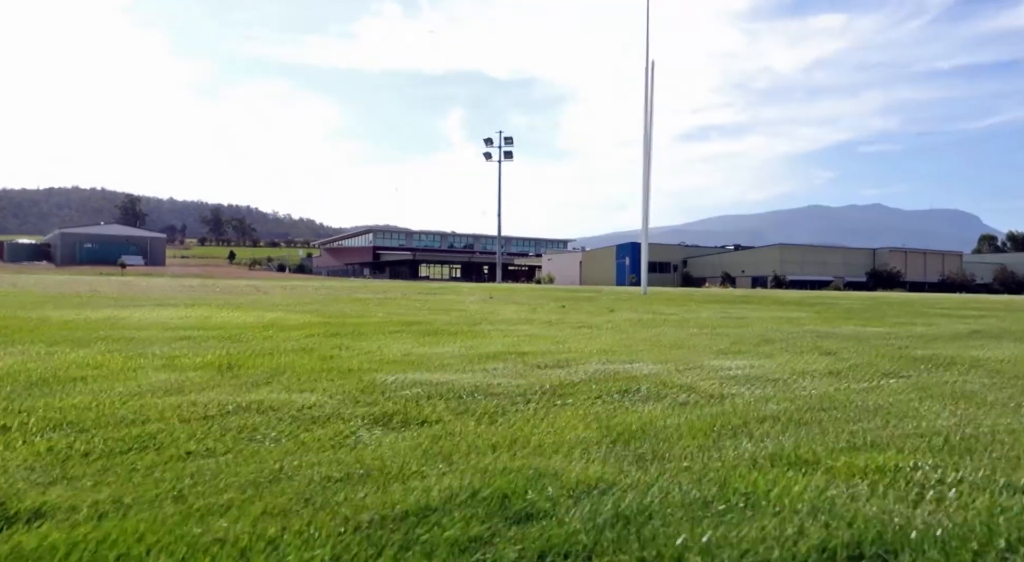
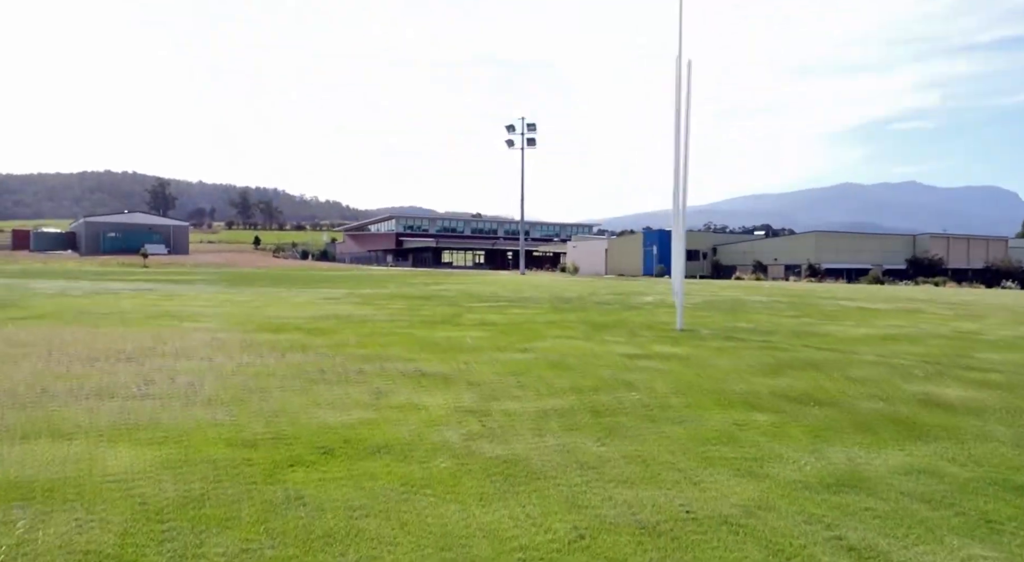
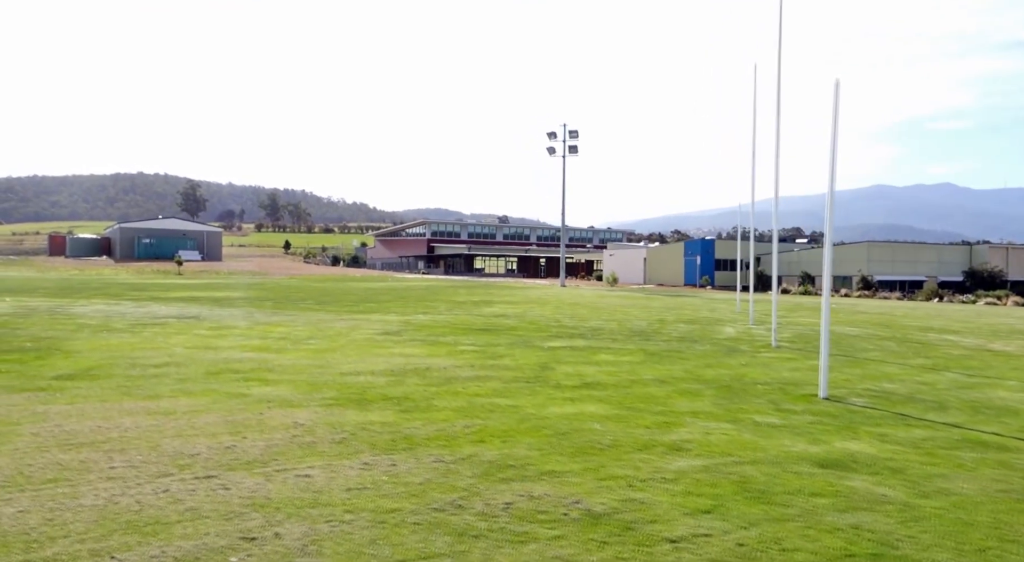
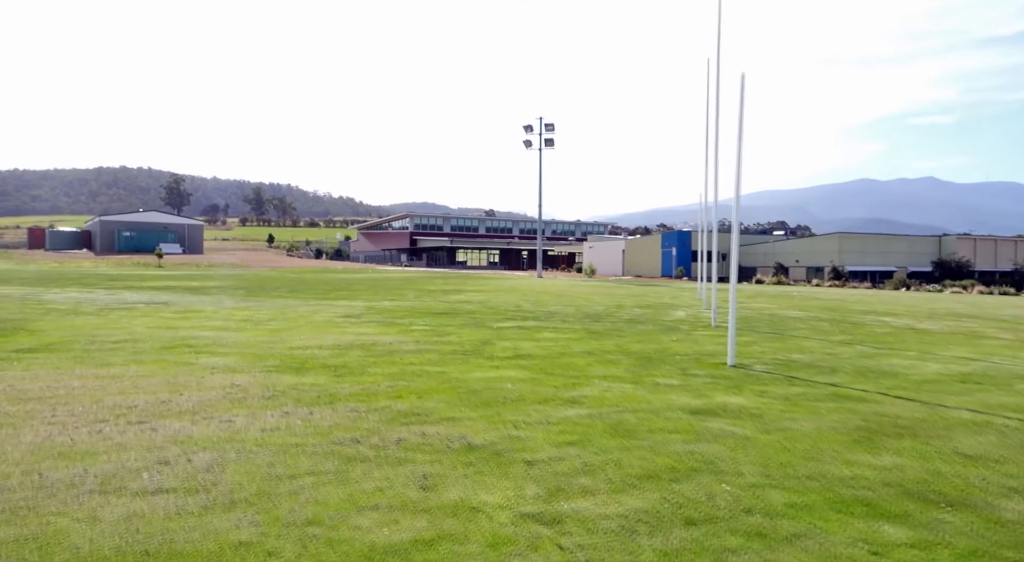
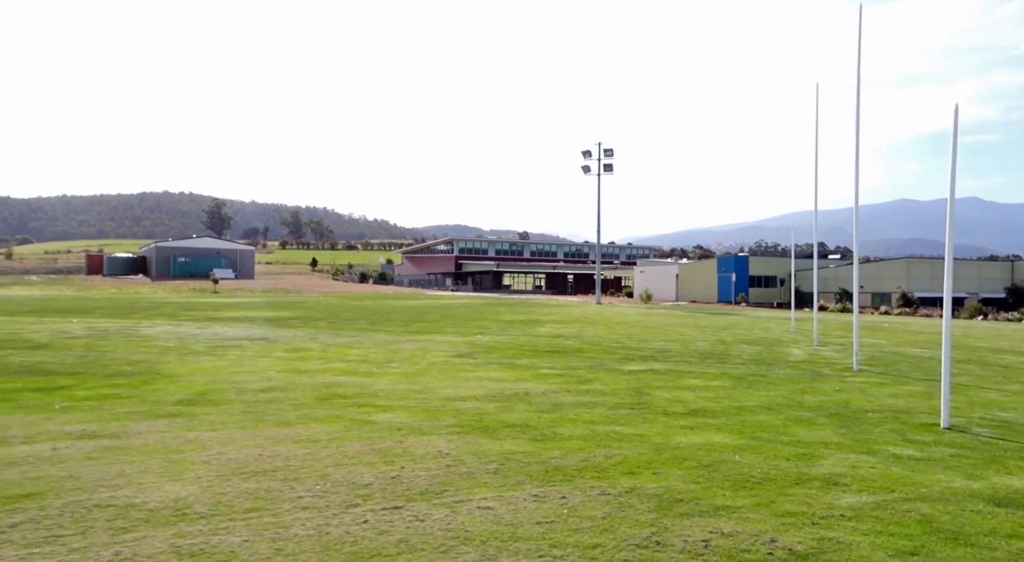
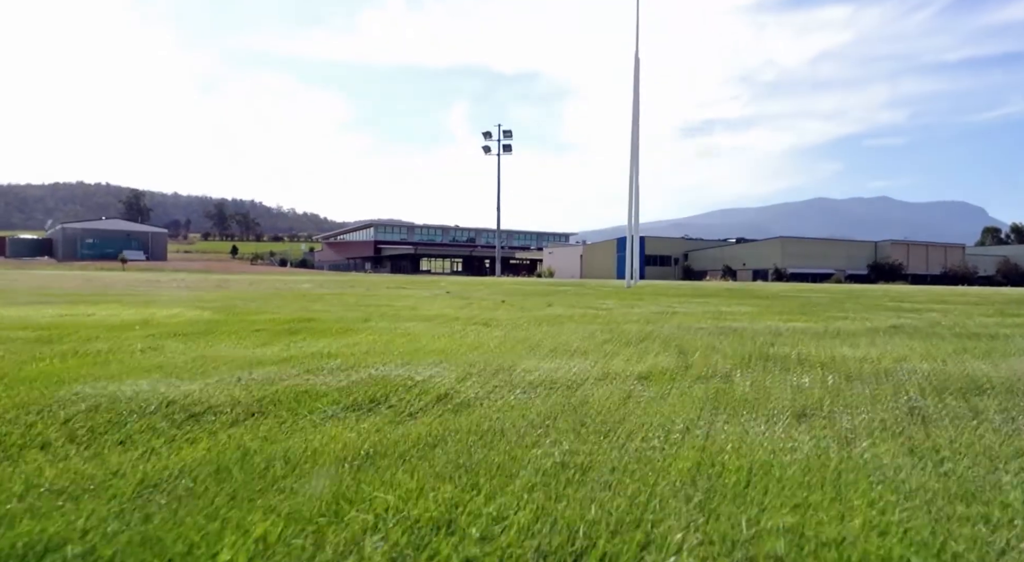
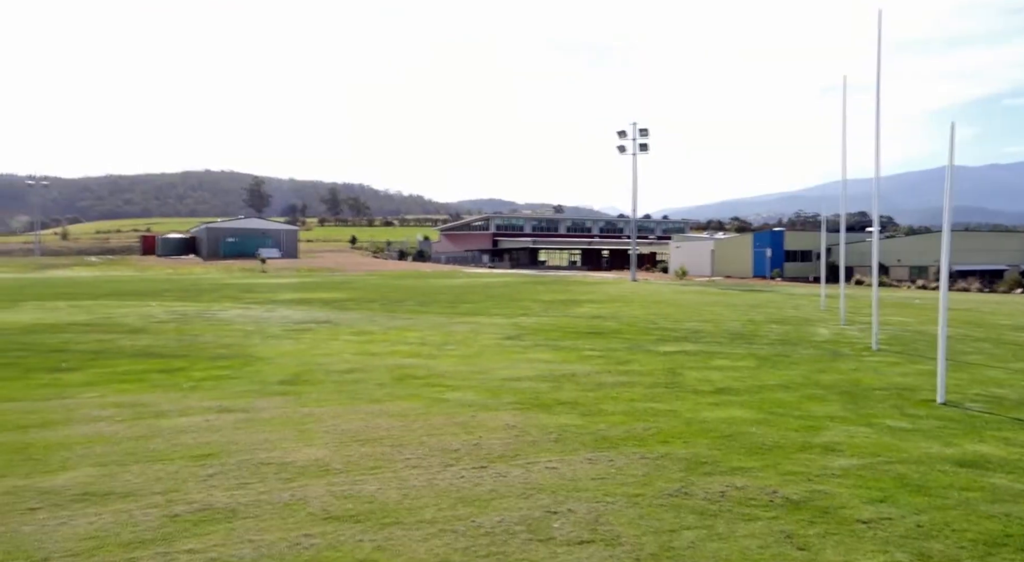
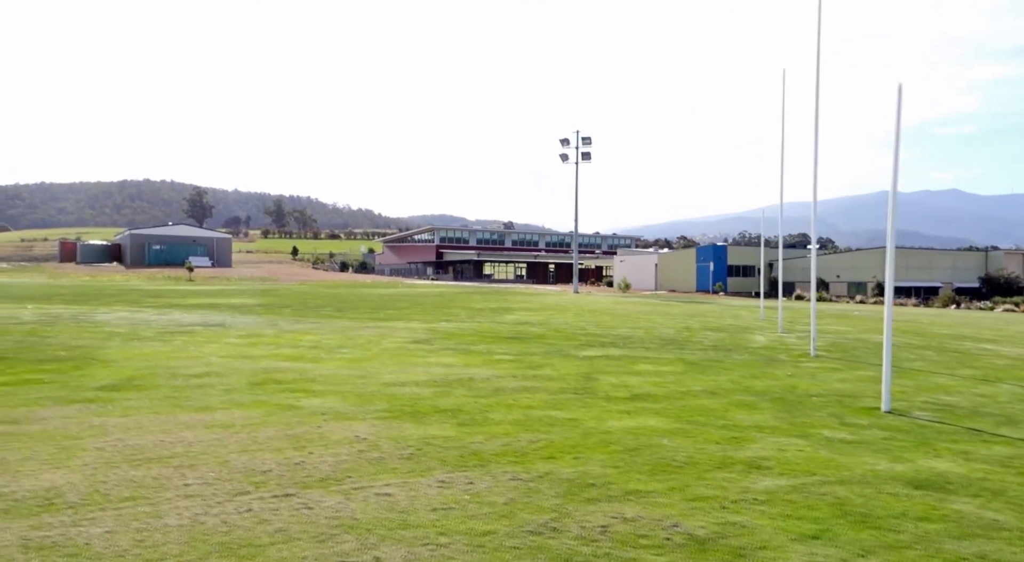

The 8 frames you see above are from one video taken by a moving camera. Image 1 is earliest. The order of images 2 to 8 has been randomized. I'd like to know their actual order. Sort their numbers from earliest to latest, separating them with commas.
6, 2, 4, 3, 8, 5, 7
